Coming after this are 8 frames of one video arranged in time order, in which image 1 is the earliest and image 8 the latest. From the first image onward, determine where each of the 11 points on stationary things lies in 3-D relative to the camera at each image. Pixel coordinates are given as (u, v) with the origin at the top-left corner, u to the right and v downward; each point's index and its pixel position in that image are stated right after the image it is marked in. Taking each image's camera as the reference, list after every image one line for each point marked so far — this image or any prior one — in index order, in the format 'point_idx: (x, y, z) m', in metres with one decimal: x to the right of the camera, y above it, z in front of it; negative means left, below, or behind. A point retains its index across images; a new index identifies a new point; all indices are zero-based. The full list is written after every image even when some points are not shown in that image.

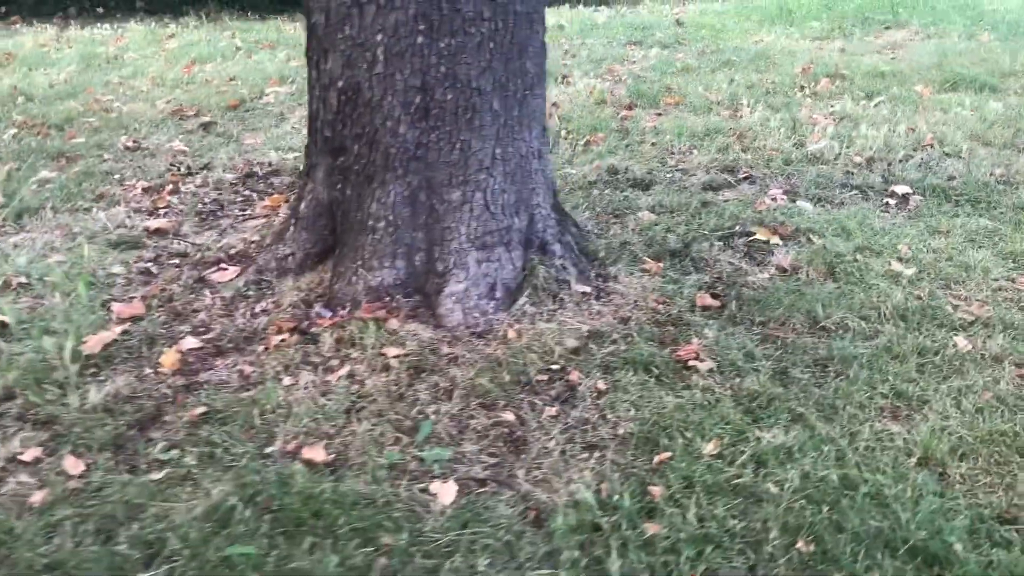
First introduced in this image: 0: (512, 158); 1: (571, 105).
0: (0.0, +0.4, +3.0) m
1: (+0.4, +1.2, +6.4) m
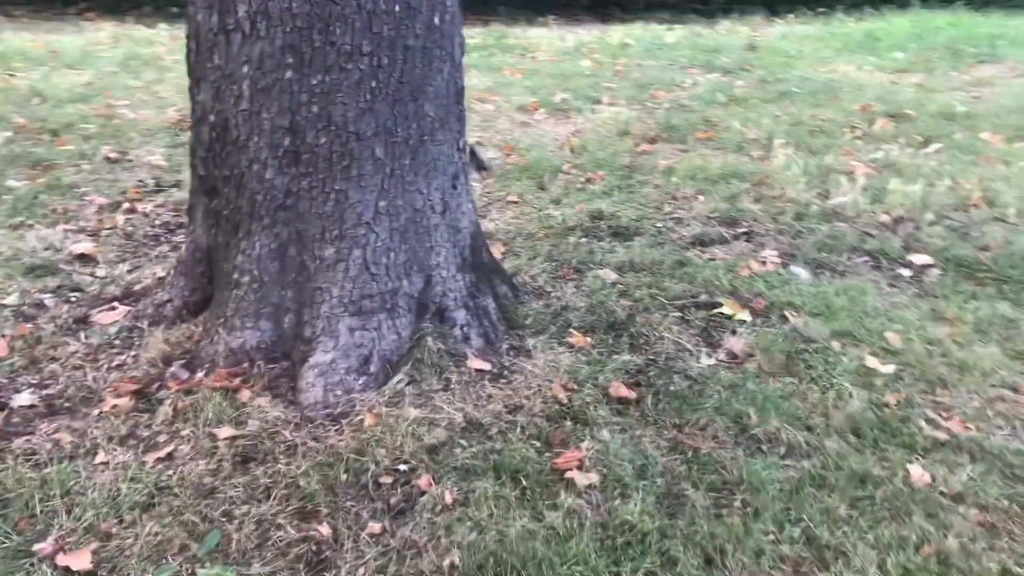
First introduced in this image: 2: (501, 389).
0: (-0.3, +0.2, +2.6) m
1: (+0.5, +1.0, +5.9) m
2: (0.0, -0.3, +2.6) m
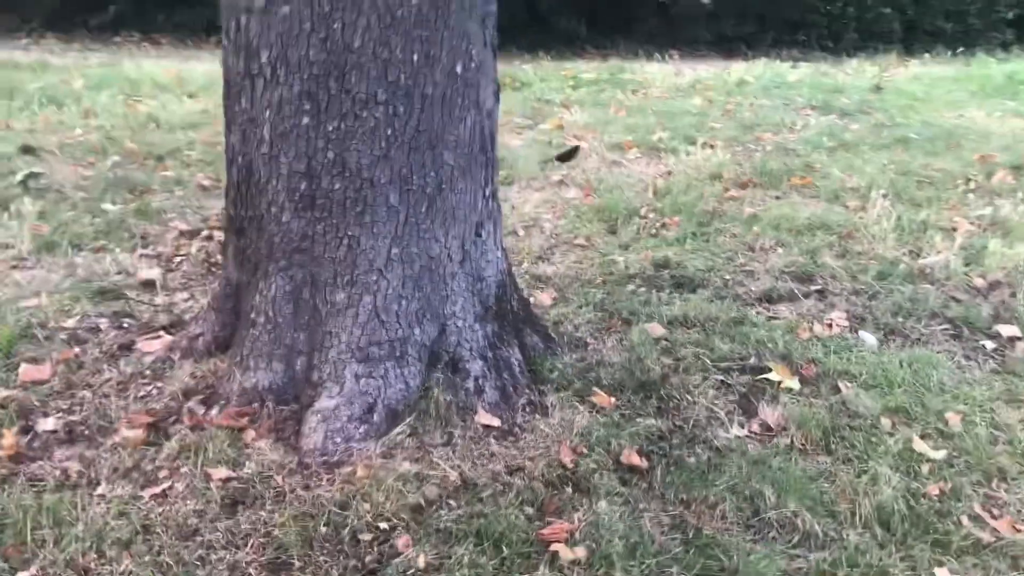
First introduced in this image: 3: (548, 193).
0: (-0.3, +0.1, +2.6) m
1: (+1.0, +0.7, +5.7) m
2: (0.0, -0.4, +2.5) m
3: (+0.2, +0.6, +5.5) m
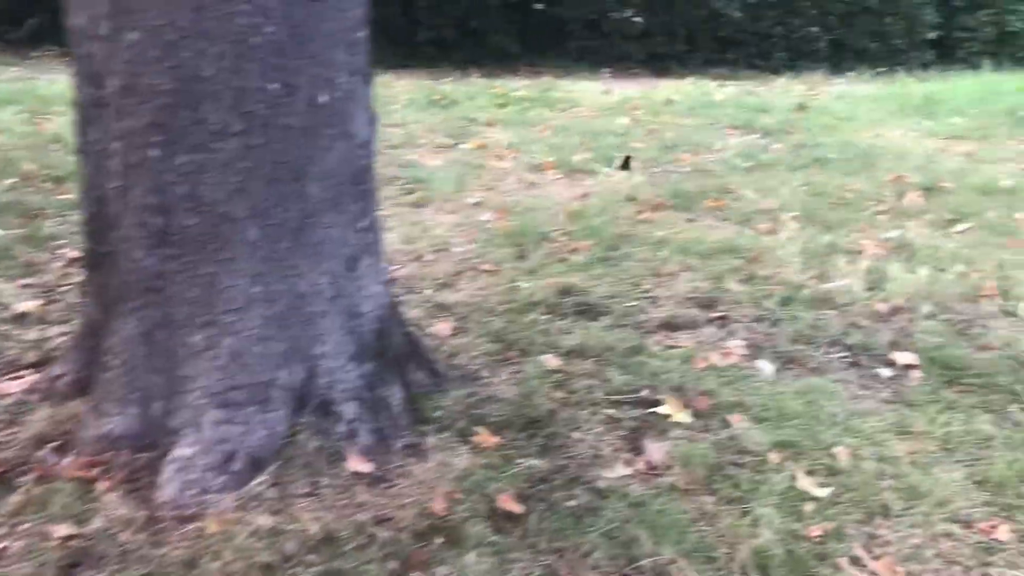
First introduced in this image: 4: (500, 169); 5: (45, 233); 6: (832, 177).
0: (-0.6, 0.0, +2.5) m
1: (+0.5, +0.5, +5.7) m
2: (-0.3, -0.5, +2.4) m
3: (-0.3, +0.4, +5.4) m
4: (-0.1, +0.8, +6.5) m
5: (-2.3, +0.3, +4.6) m
6: (+2.2, +0.8, +6.5) m
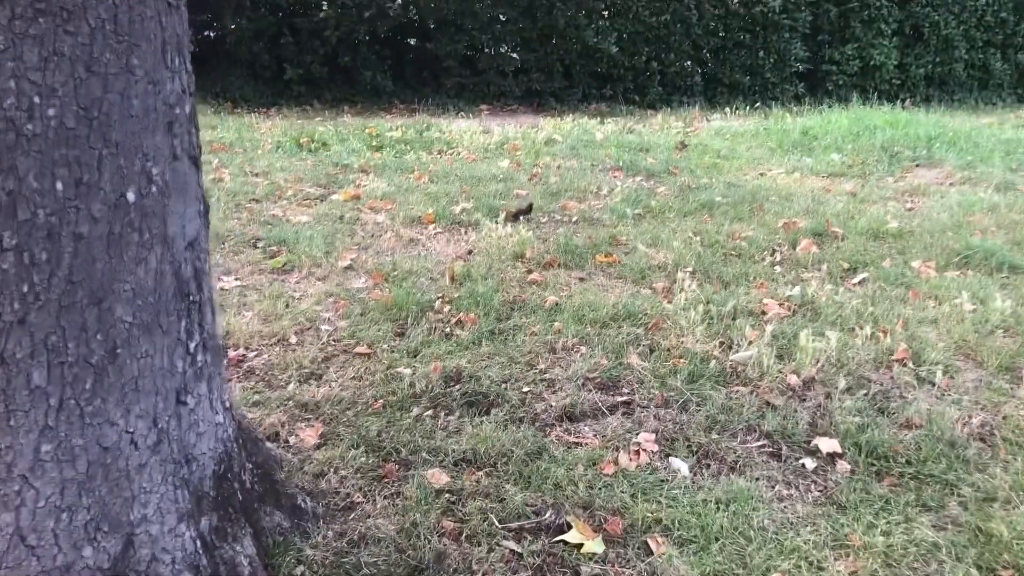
0: (-0.9, -0.3, +1.9) m
1: (-0.2, +0.2, +5.3) m
2: (-0.6, -0.8, +1.9) m
3: (-0.9, 0.0, +4.8) m
4: (-0.9, +0.4, +6.0) m
5: (-2.8, -0.2, +3.8) m
6: (+1.4, +0.4, +6.2) m
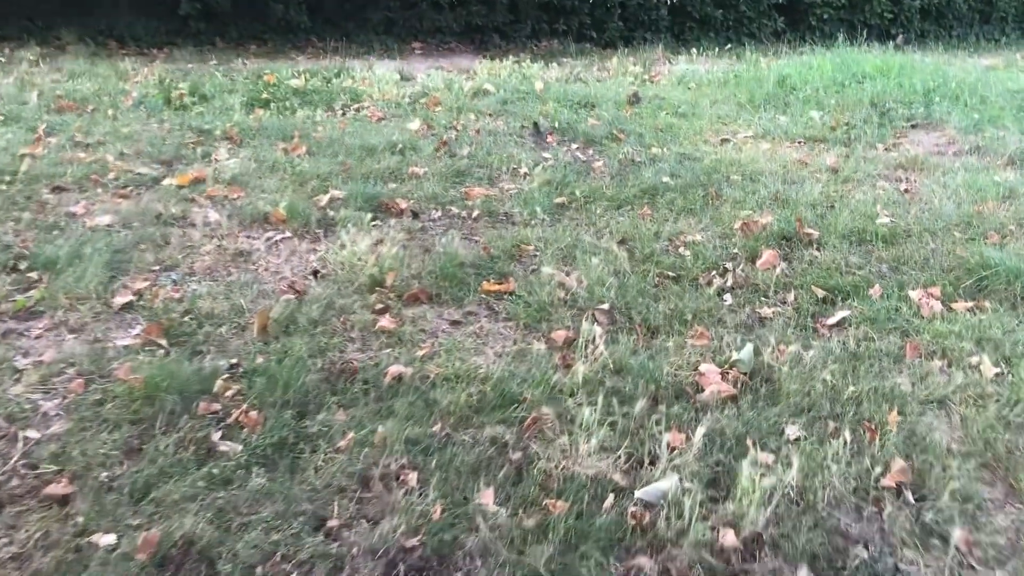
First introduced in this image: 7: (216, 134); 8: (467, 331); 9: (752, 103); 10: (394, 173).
0: (-1.4, -0.8, +0.5) m
1: (-0.8, 0.0, +3.8) m
2: (-1.1, -1.3, +0.5) m
3: (-1.5, -0.2, +3.4) m
4: (-1.5, +0.3, +4.5) m
5: (-3.4, -0.5, +2.4) m
6: (+0.8, +0.3, +4.8) m
7: (-2.0, +1.0, +6.2) m
8: (-0.2, -0.2, +3.5) m
9: (+2.0, +1.5, +7.7) m
10: (-0.7, +0.7, +5.6) m
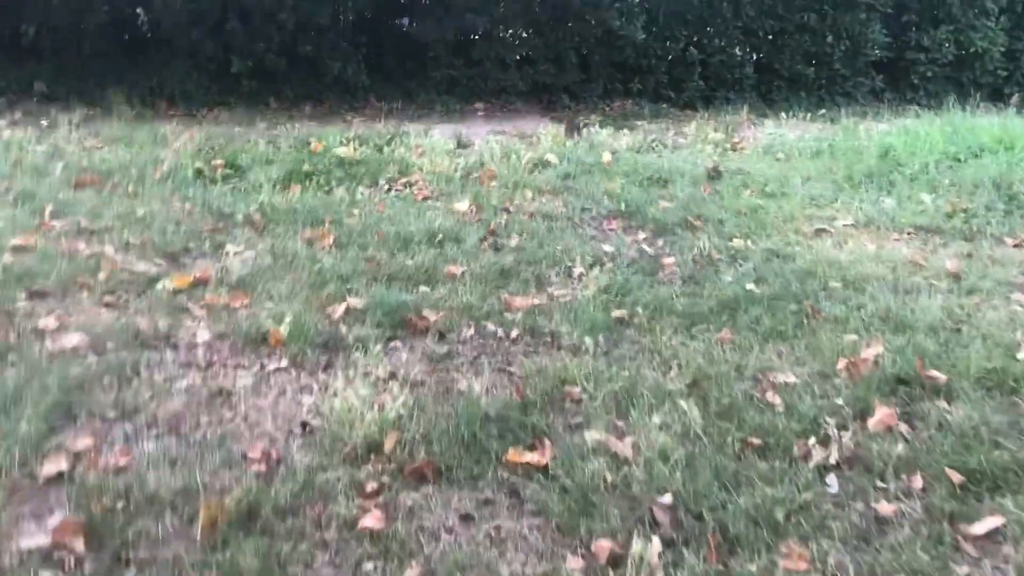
0: (-1.6, -1.1, -0.3) m
1: (-0.7, -0.5, +3.0) m
2: (-1.3, -1.7, -0.3) m
3: (-1.5, -0.7, +2.6) m
4: (-1.3, -0.2, +3.8) m
5: (-3.4, -0.9, +1.8) m
6: (+1.0, -0.3, +3.9) m
7: (-1.6, +0.4, +5.6) m
8: (-0.1, -0.7, +2.7) m
9: (+2.4, +0.8, +6.8) m
10: (-0.4, +0.1, +4.8) m
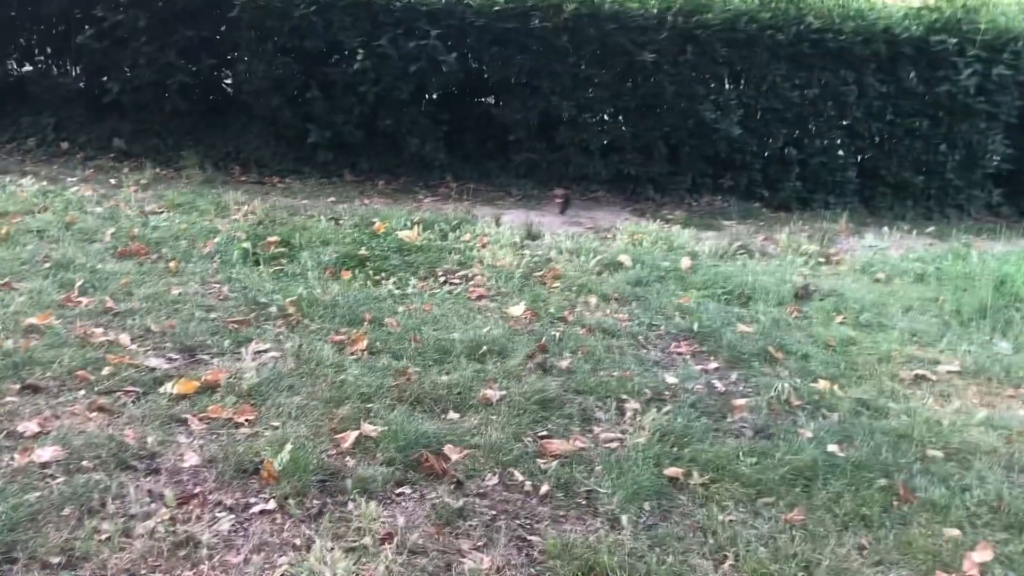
0: (-1.9, -1.2, -0.7) m
1: (-0.7, -0.9, +2.5) m
2: (-1.7, -1.8, -0.8) m
3: (-1.5, -1.0, +2.2) m
4: (-1.2, -0.7, +3.3) m
5: (-3.5, -1.0, +1.5) m
6: (+1.1, -0.9, +3.2) m
7: (-1.3, -0.1, +5.2) m
8: (-0.1, -1.1, +2.1) m
9: (+2.9, -0.2, +6.0) m
10: (-0.2, -0.5, +4.3) m
